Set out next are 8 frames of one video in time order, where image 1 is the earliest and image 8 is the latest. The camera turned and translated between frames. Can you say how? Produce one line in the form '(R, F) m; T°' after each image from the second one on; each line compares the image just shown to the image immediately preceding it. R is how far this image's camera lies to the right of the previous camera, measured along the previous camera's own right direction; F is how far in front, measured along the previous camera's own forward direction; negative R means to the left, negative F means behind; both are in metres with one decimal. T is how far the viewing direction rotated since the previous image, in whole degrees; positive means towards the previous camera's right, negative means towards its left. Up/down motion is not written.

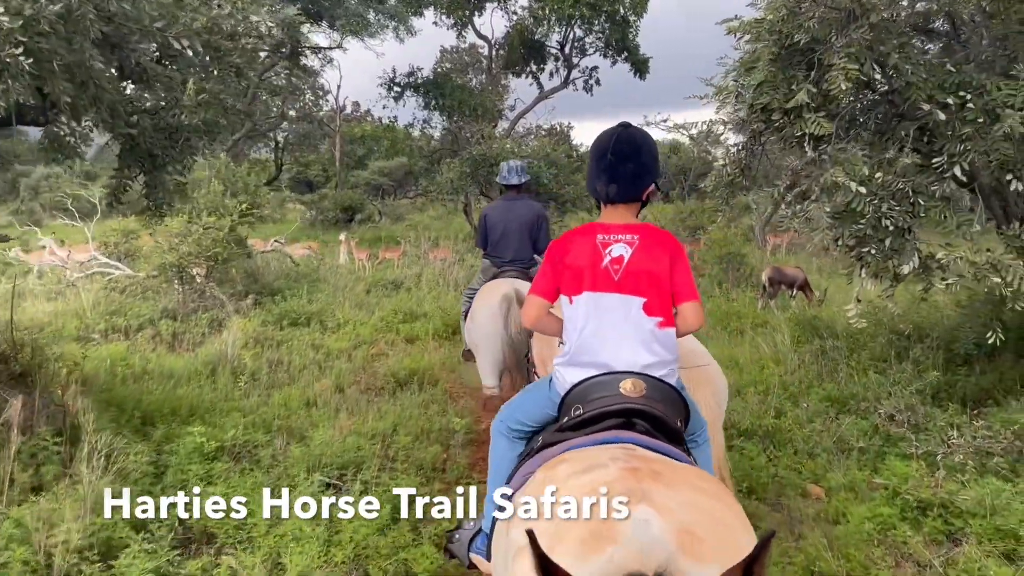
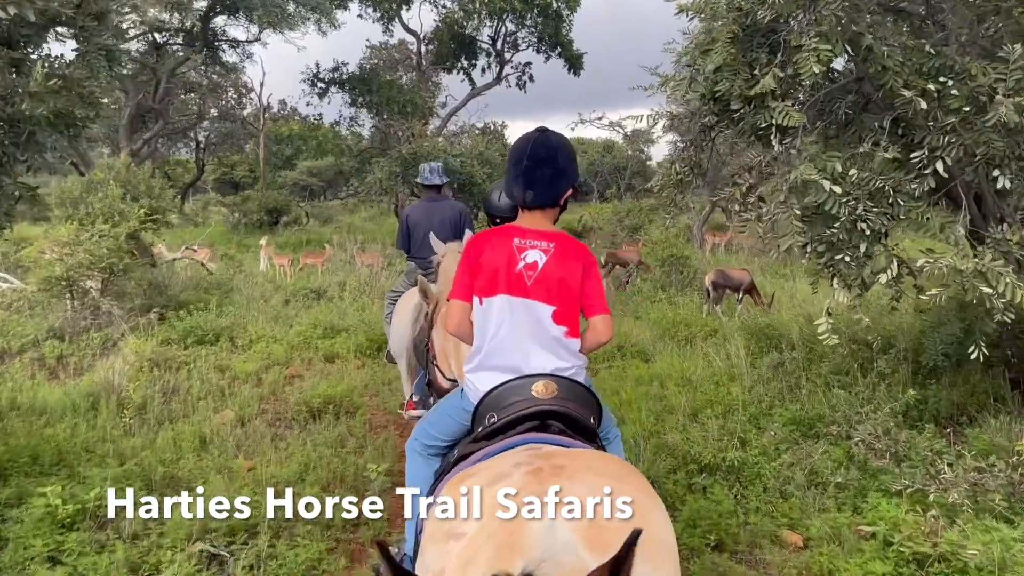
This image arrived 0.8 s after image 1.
(+0.1, +0.8) m; +4°
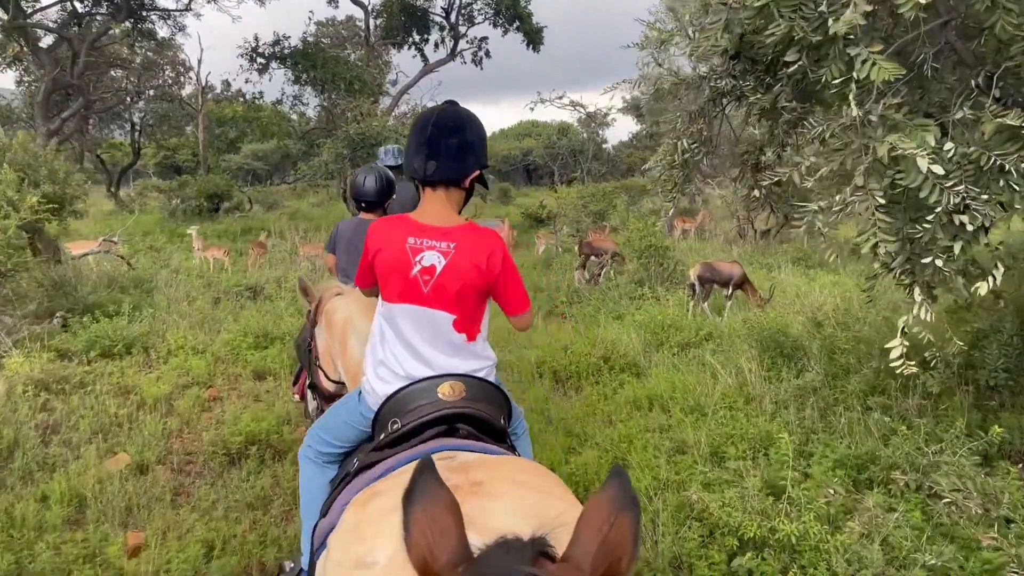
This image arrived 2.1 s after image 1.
(-0.1, +1.3) m; +3°
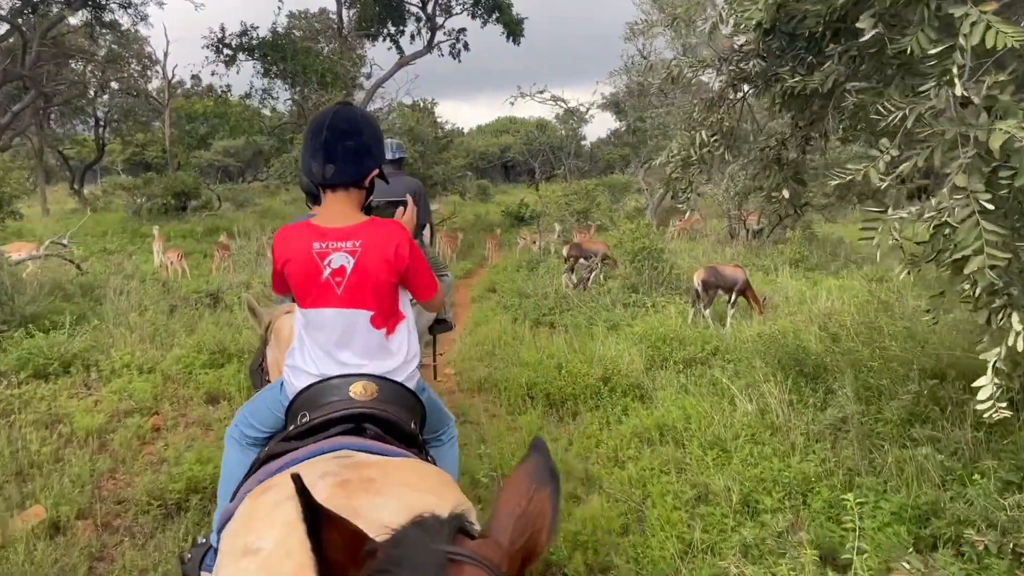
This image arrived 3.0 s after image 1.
(-0.1, +0.8) m; +2°
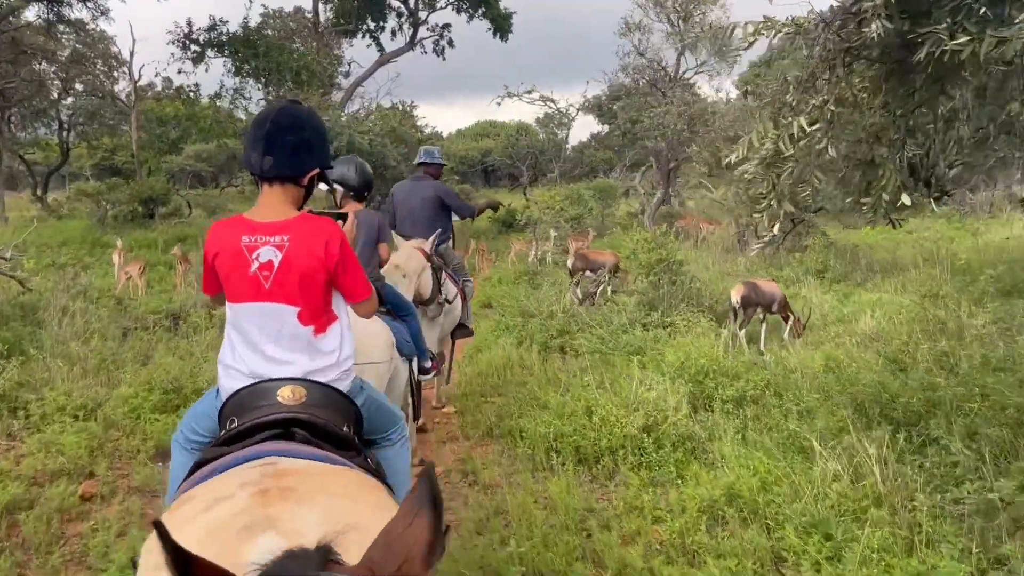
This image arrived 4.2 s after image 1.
(-0.2, +1.1) m; +1°
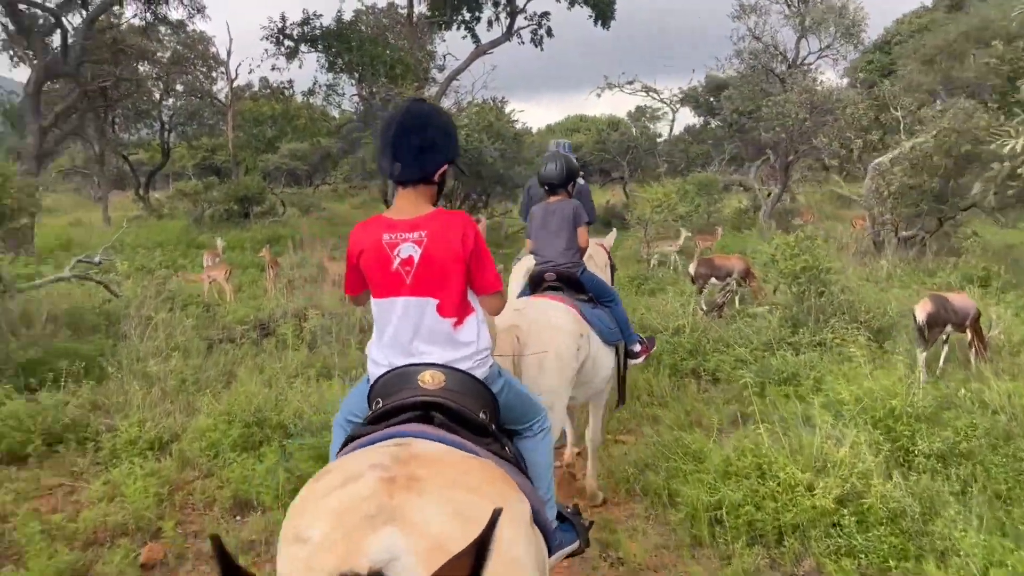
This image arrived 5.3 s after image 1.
(-0.3, +1.0) m; -6°
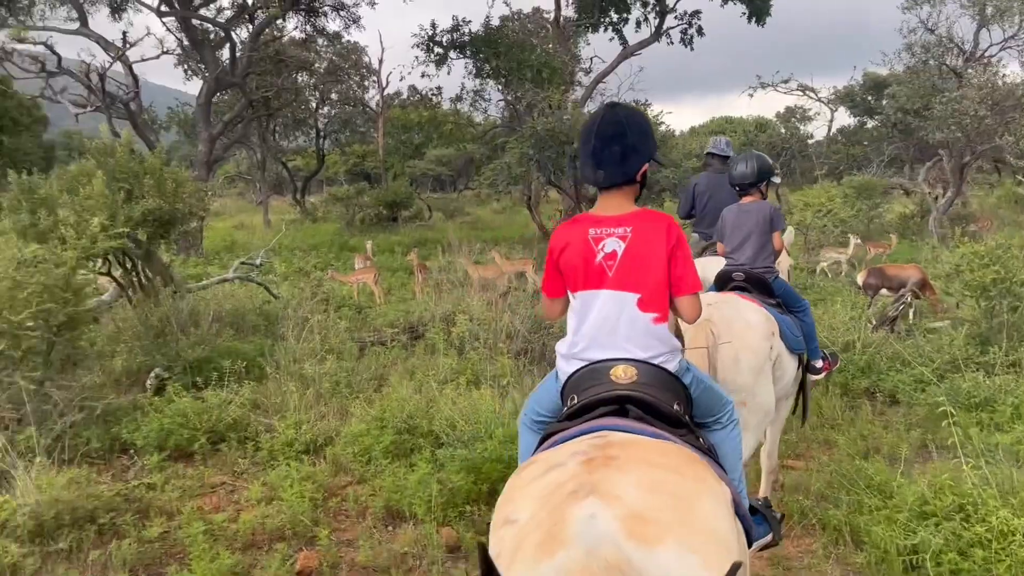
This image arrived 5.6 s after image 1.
(-0.1, +0.2) m; -9°
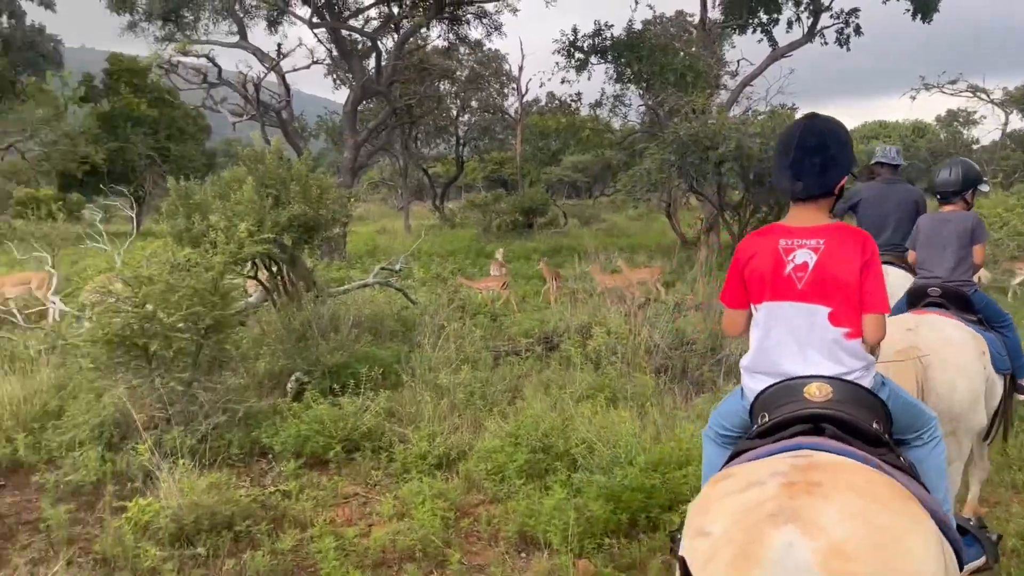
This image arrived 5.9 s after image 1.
(-0.1, +0.2) m; -9°
